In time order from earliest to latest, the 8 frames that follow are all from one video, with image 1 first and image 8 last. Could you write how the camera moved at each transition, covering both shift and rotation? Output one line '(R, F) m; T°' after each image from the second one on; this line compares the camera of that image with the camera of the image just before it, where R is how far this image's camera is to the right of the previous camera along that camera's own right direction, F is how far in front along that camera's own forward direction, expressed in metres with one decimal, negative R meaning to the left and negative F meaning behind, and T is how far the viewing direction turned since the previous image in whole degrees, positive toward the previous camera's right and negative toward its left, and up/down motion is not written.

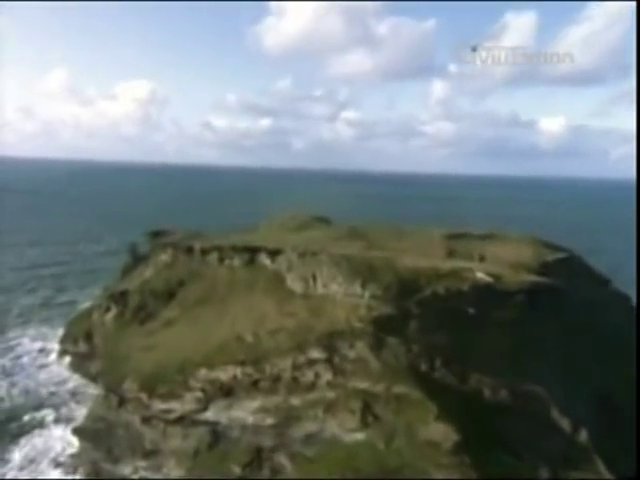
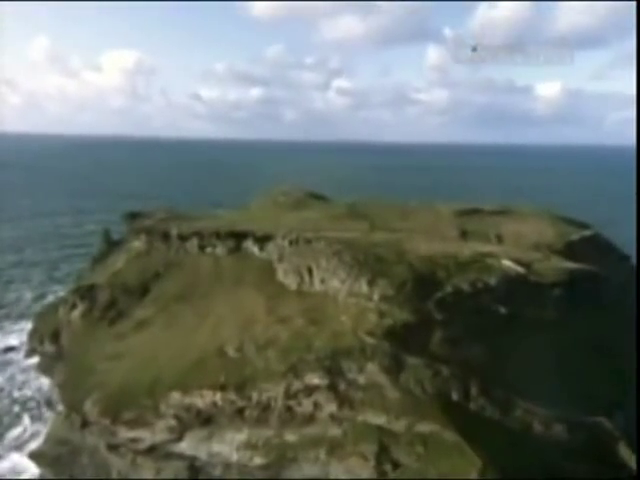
(-0.2, +7.5) m; +1°
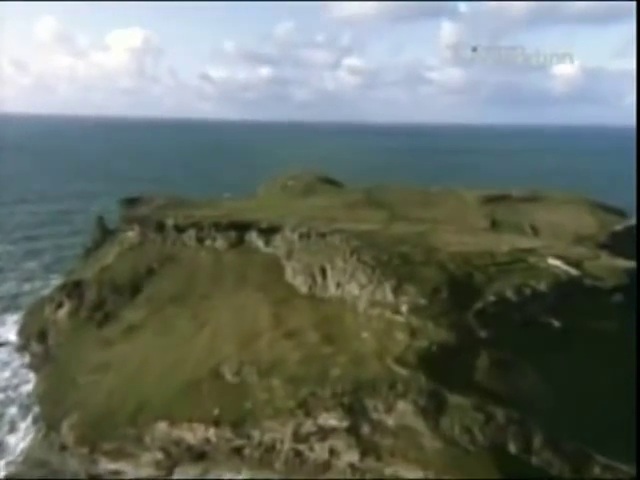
(-0.4, +5.5) m; -1°
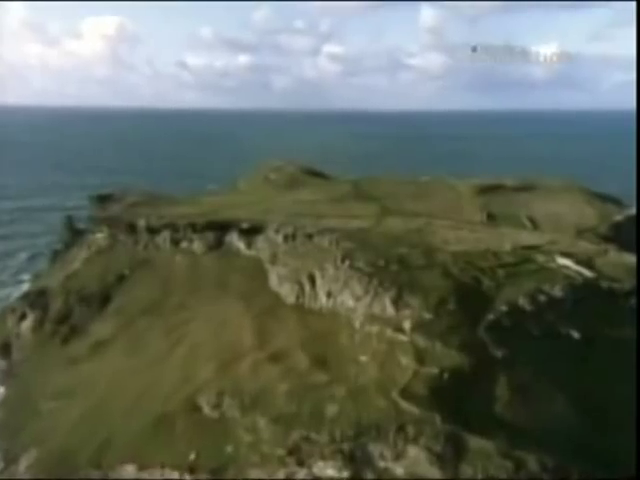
(-0.2, +3.4) m; +2°
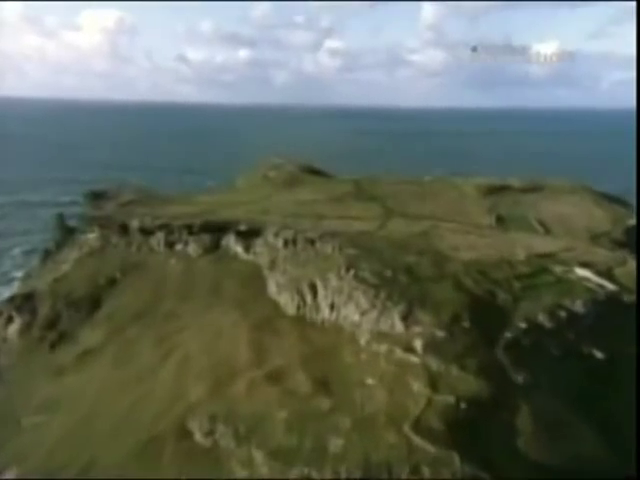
(-0.2, +1.9) m; 0°
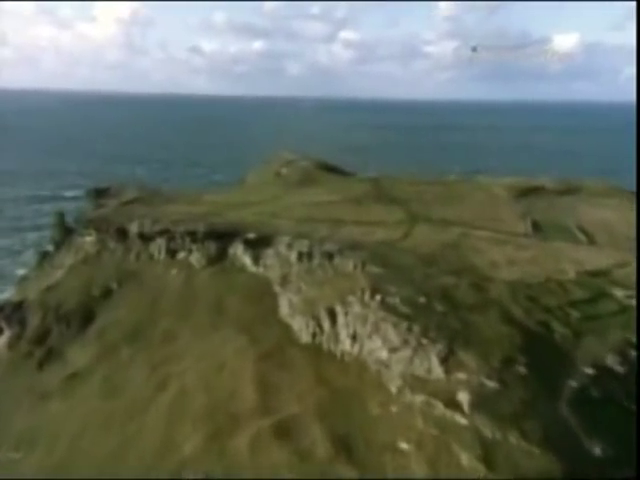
(-0.4, +3.8) m; -1°
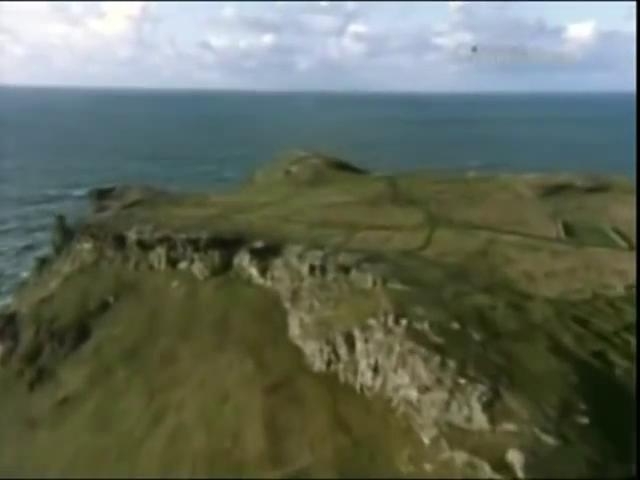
(-0.2, +2.9) m; -1°
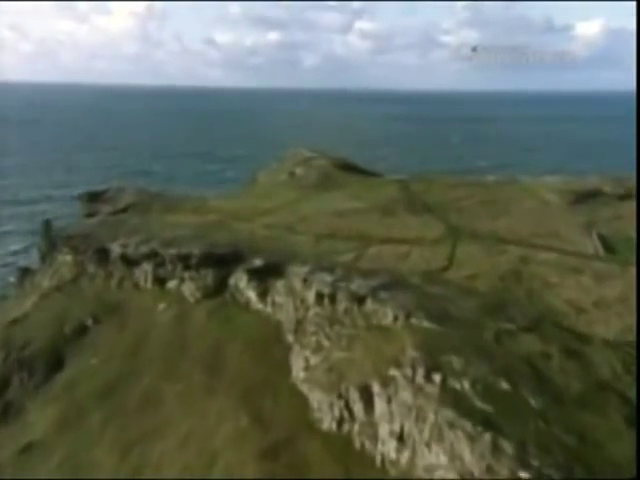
(-0.2, +3.8) m; -1°
